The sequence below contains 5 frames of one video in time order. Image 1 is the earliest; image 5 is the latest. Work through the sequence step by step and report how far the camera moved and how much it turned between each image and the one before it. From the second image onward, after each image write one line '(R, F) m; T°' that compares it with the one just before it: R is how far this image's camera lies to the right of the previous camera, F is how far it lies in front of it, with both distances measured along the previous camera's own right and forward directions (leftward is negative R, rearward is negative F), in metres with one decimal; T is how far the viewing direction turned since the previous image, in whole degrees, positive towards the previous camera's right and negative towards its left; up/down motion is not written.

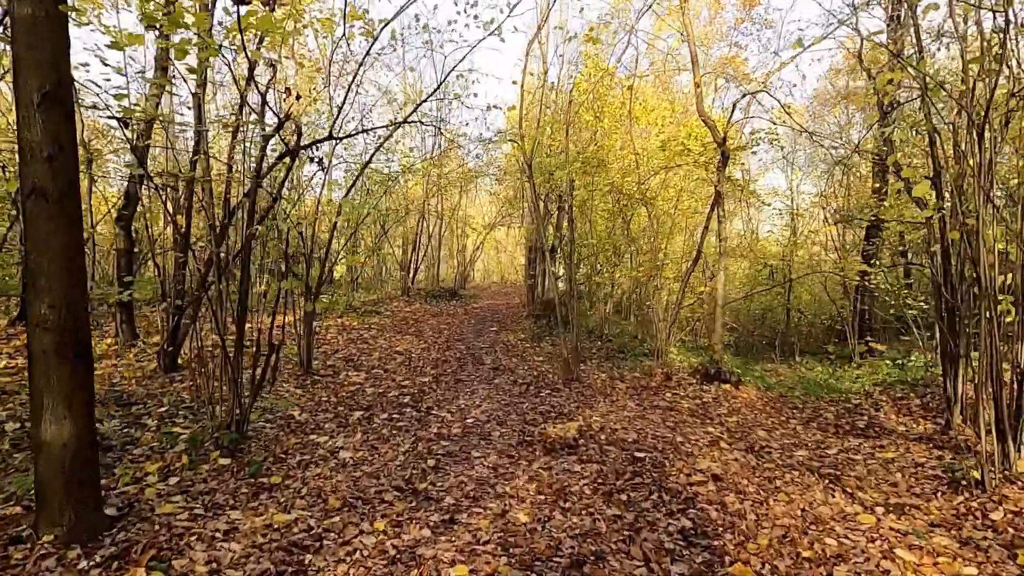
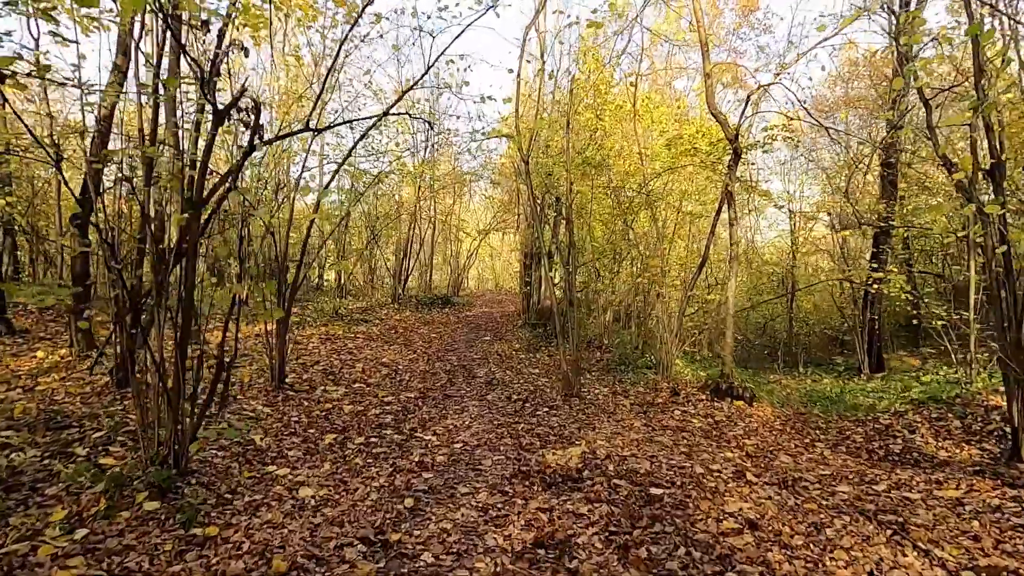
(0.0, +0.7) m; +1°
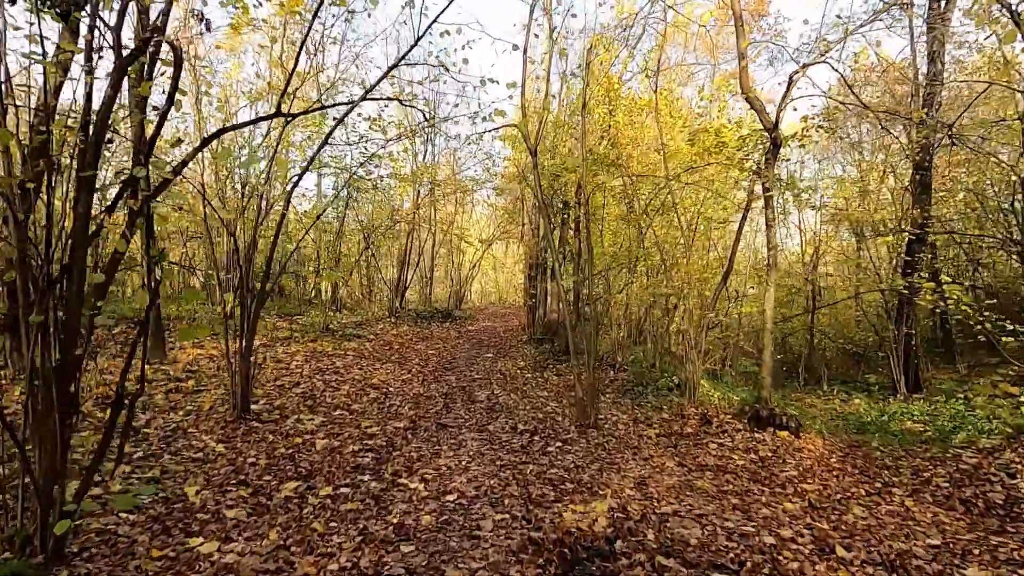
(0.0, +1.1) m; 0°
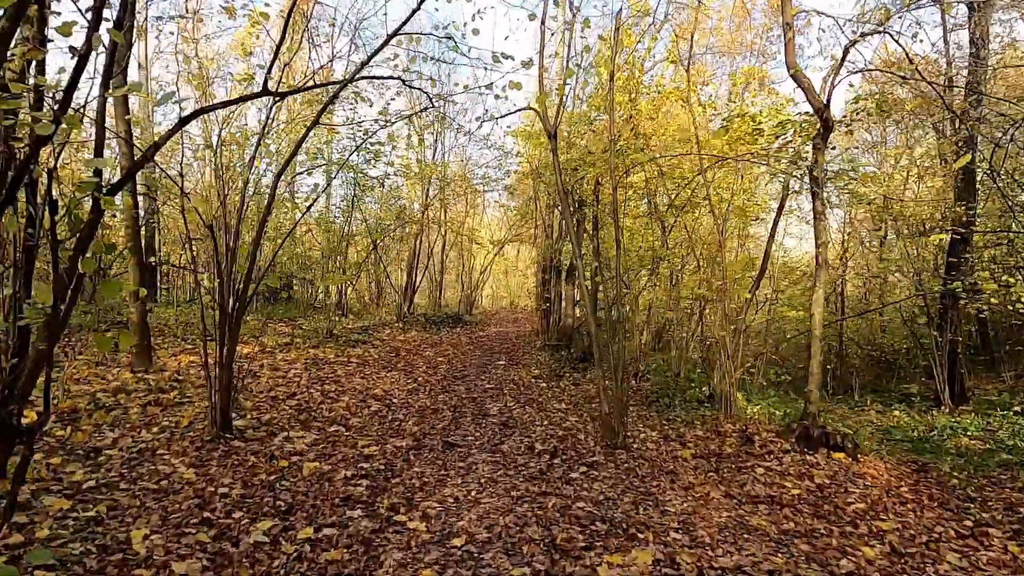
(-0.1, +0.8) m; -1°
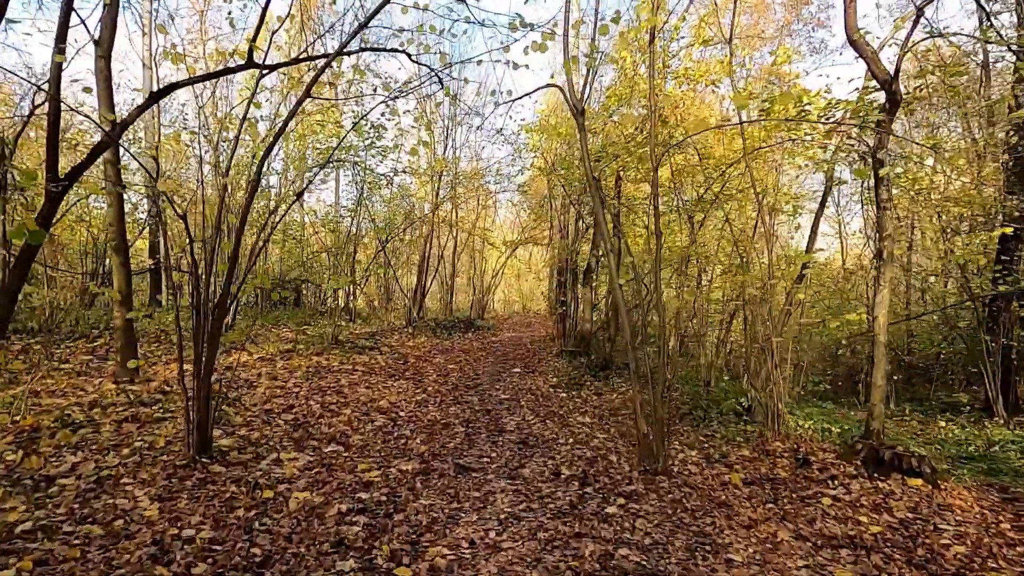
(-0.1, +0.8) m; -1°
